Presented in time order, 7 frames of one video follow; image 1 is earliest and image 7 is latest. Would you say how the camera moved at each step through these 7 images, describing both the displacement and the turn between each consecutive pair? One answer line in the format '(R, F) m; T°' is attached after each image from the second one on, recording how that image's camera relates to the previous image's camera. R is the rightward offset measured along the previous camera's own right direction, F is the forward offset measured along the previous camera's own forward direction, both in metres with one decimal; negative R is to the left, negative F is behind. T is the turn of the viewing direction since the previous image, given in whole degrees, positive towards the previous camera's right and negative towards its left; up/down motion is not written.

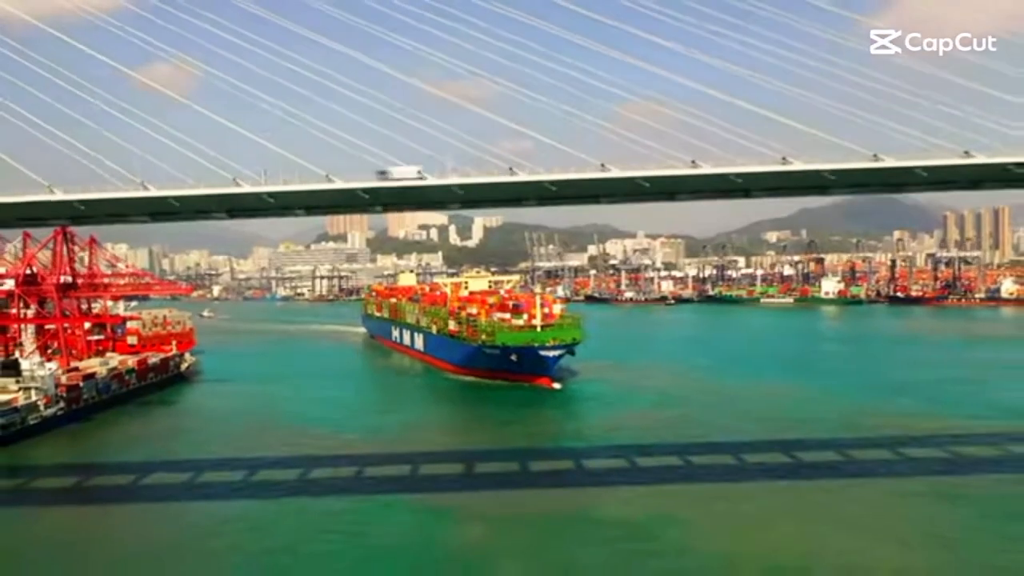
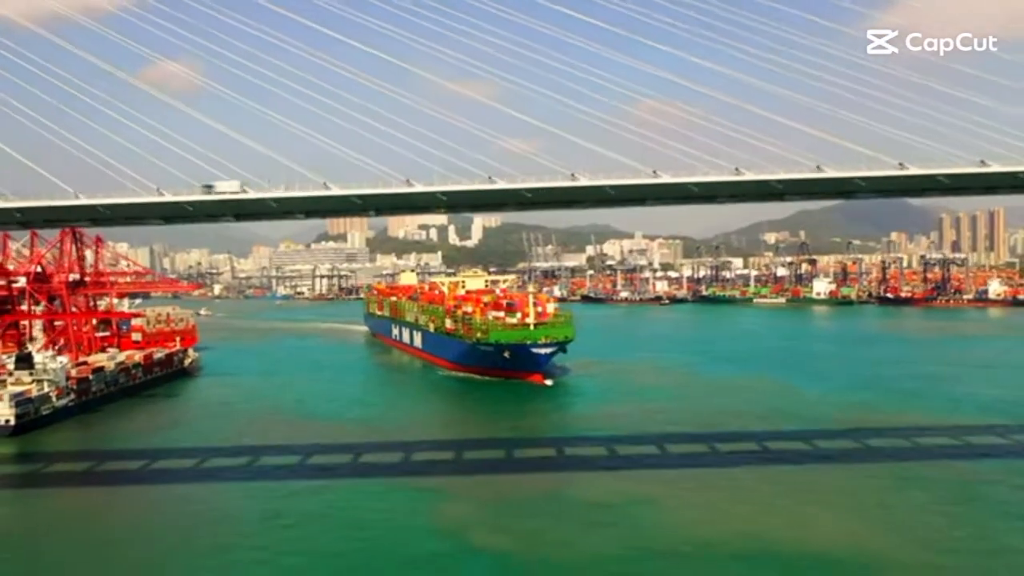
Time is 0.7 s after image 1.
(+0.1, -0.5) m; 0°
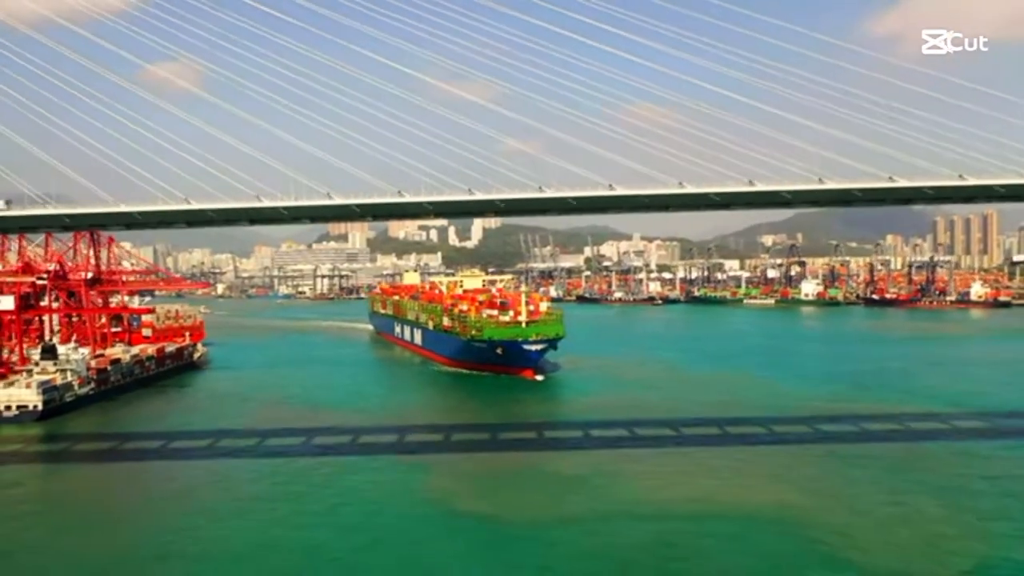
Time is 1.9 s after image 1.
(+0.1, -0.9) m; 0°
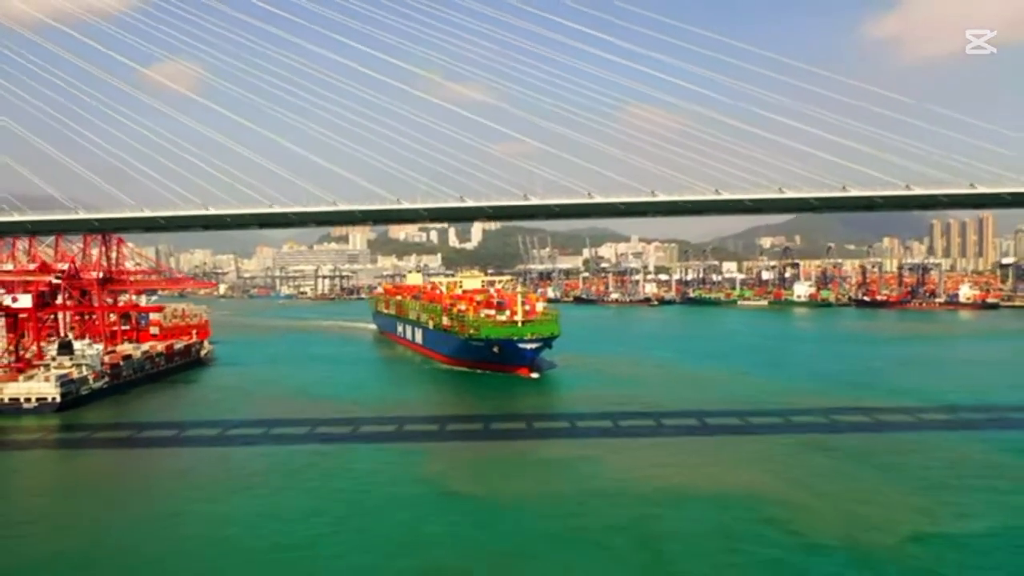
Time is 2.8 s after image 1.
(+0.1, -0.6) m; 0°
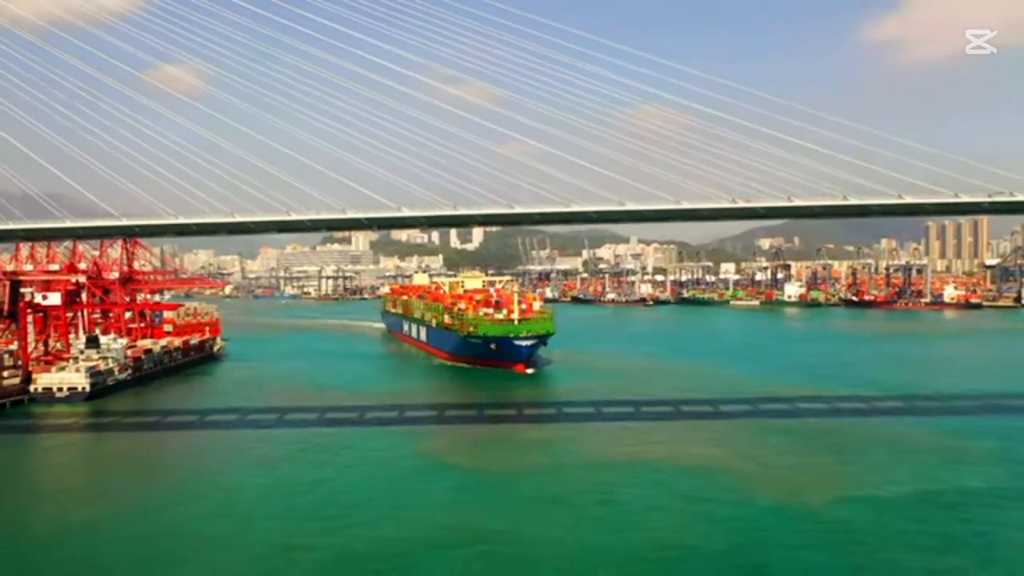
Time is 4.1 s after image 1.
(+0.1, -1.0) m; 0°
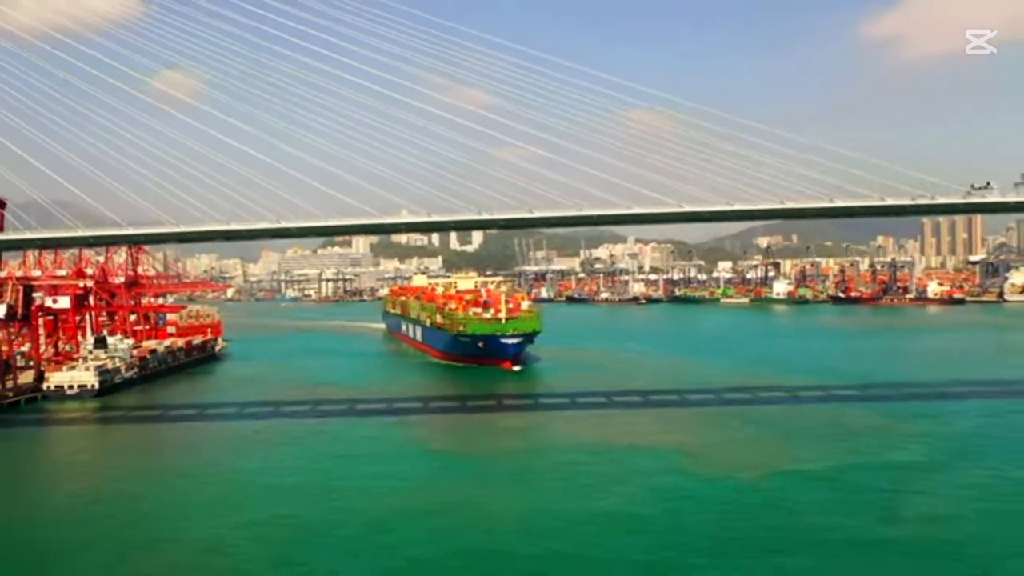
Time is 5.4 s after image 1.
(+0.3, -0.8) m; 0°
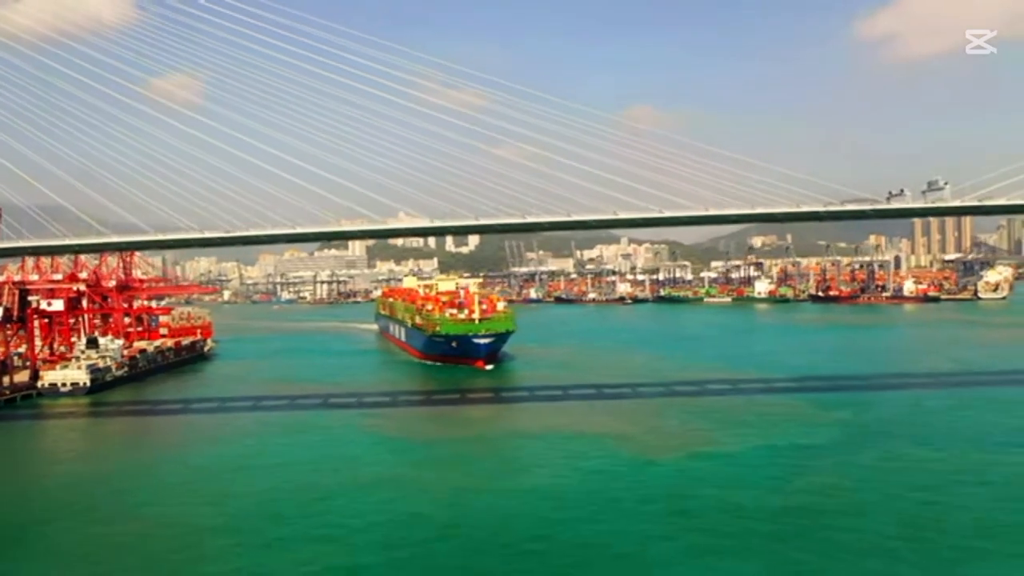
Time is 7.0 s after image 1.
(+0.5, -0.8) m; 0°
